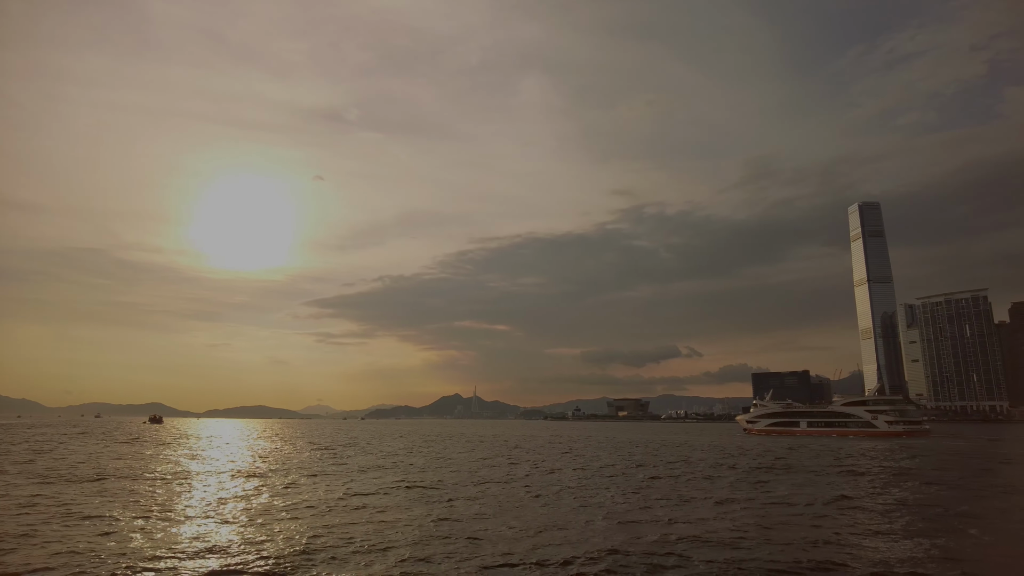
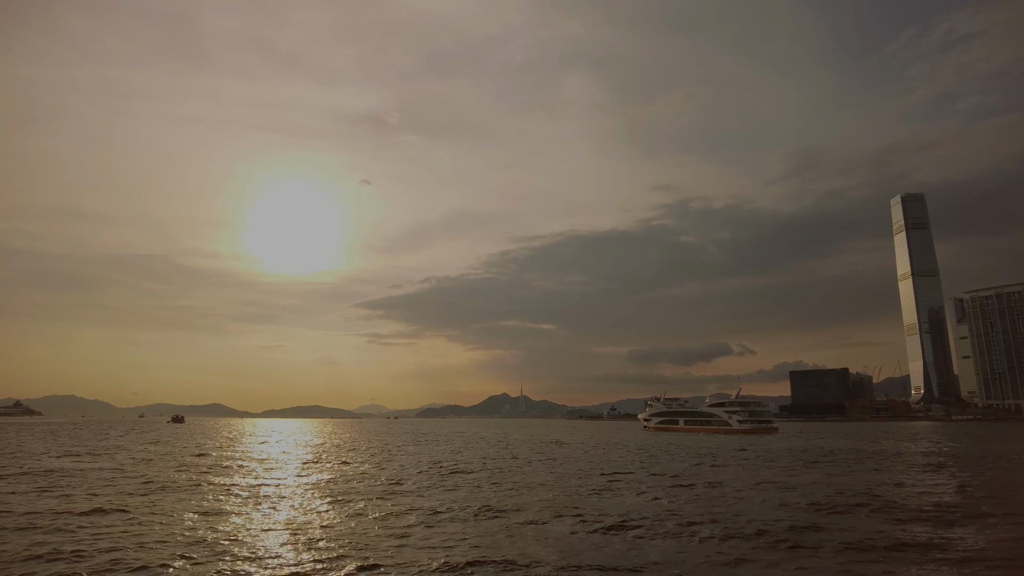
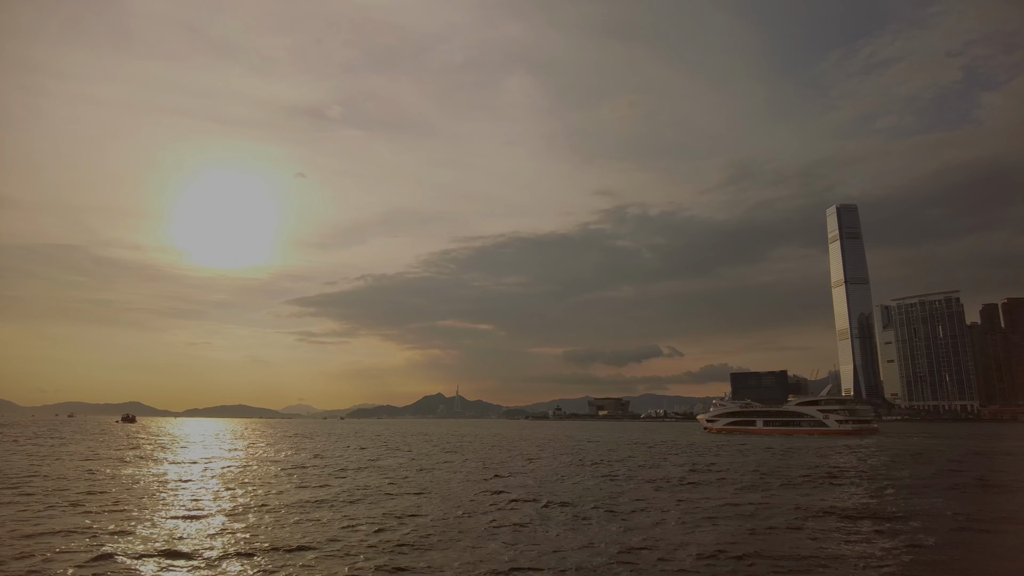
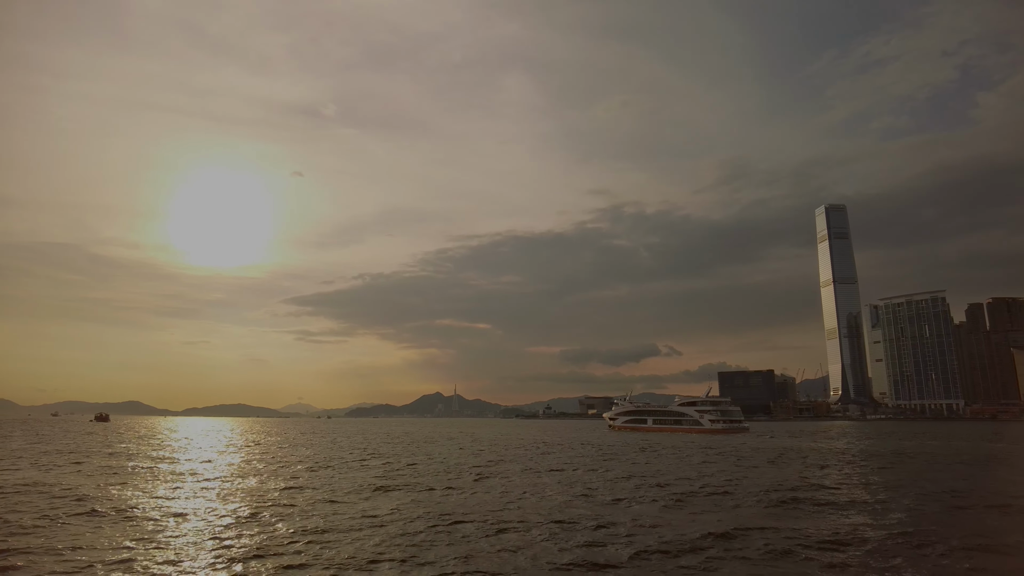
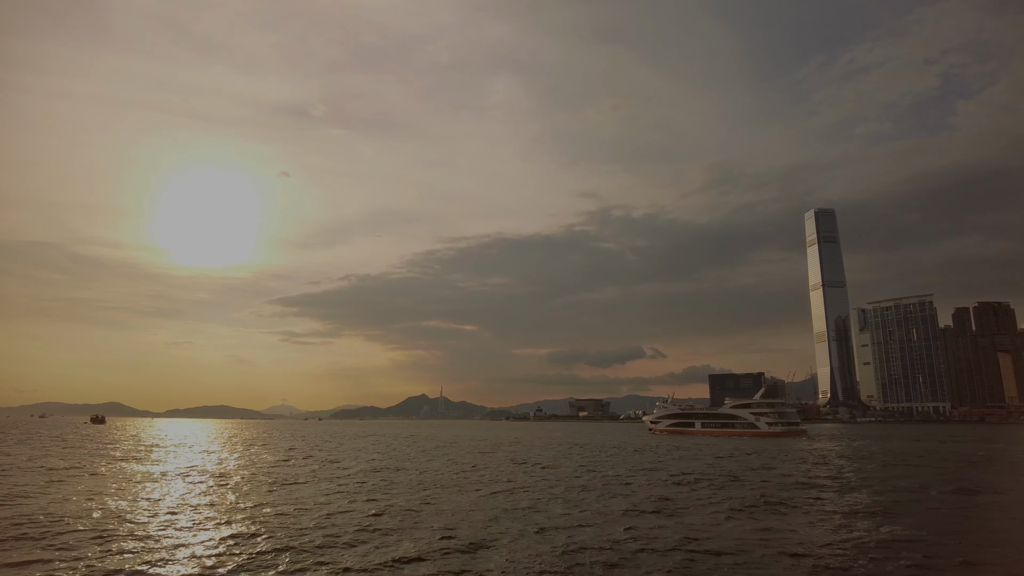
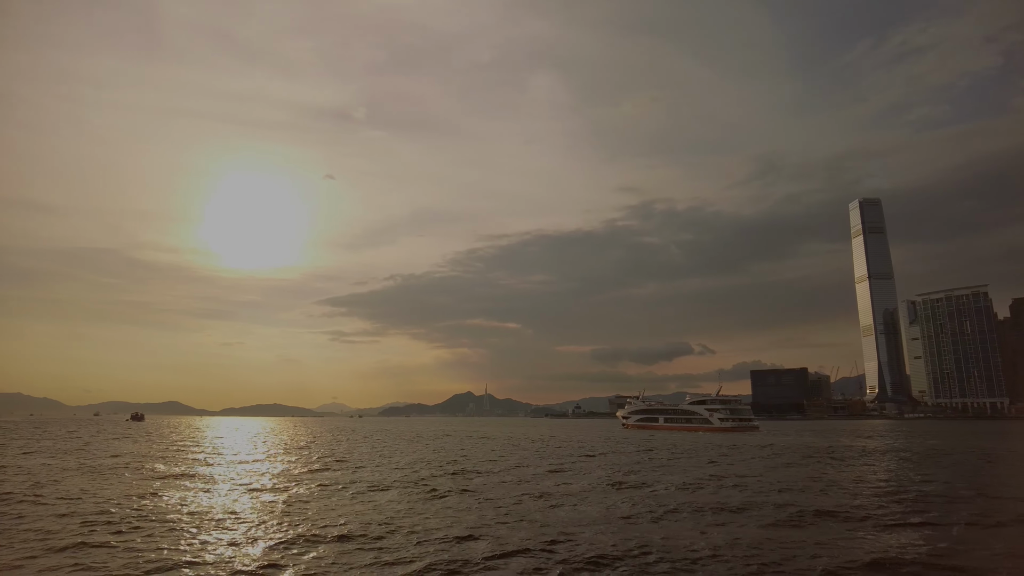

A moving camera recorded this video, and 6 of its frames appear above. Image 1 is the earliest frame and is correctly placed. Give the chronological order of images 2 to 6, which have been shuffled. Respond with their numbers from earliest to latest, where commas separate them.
3, 5, 4, 6, 2
